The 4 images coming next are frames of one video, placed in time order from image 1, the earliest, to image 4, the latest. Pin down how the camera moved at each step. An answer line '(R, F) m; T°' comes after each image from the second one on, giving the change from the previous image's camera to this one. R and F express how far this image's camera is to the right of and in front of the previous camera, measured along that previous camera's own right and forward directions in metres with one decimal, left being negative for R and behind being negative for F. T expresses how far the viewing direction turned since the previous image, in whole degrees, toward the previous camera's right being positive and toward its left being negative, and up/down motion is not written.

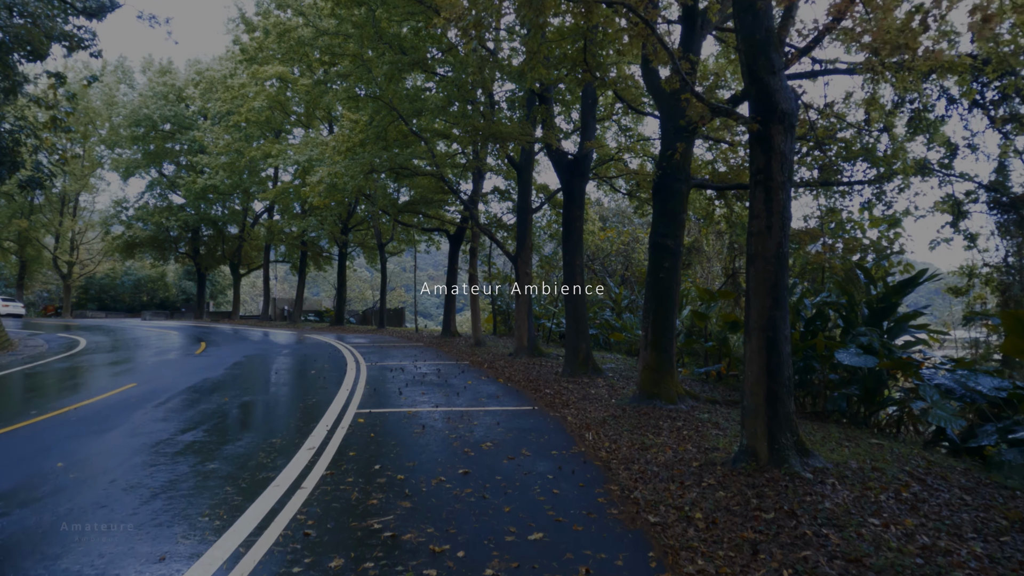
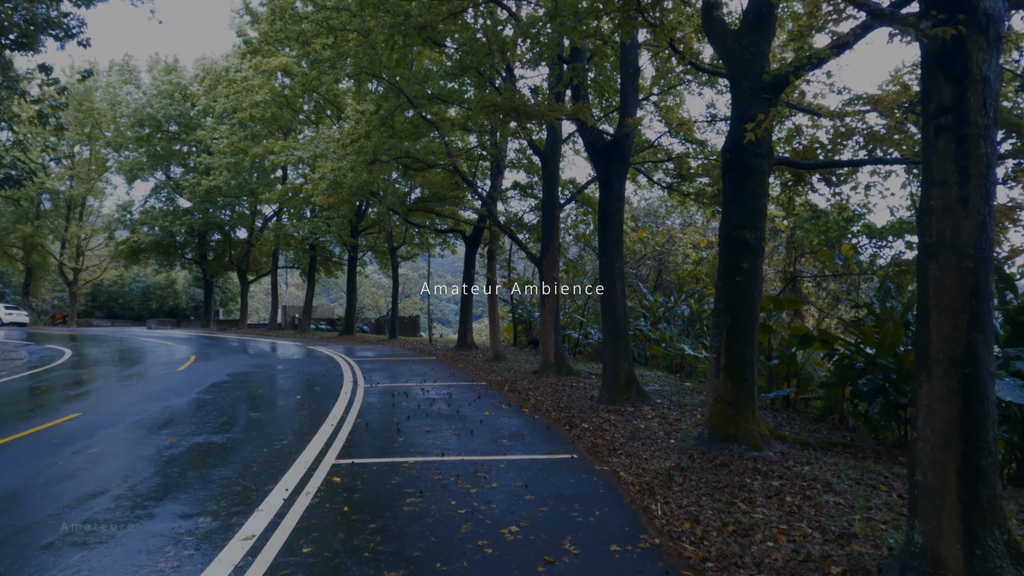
(-0.1, +2.0) m; -2°
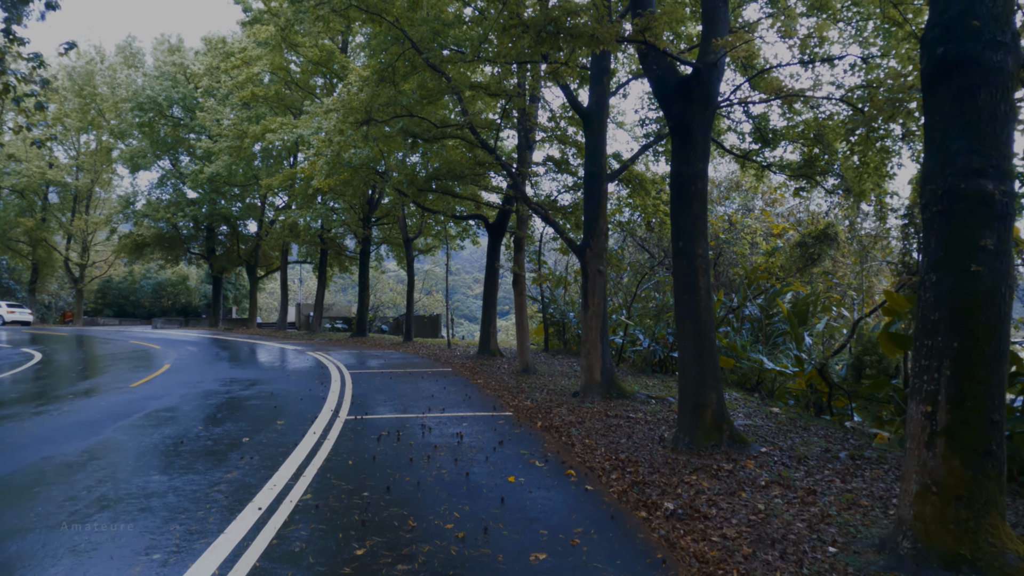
(-0.1, +2.9) m; -2°
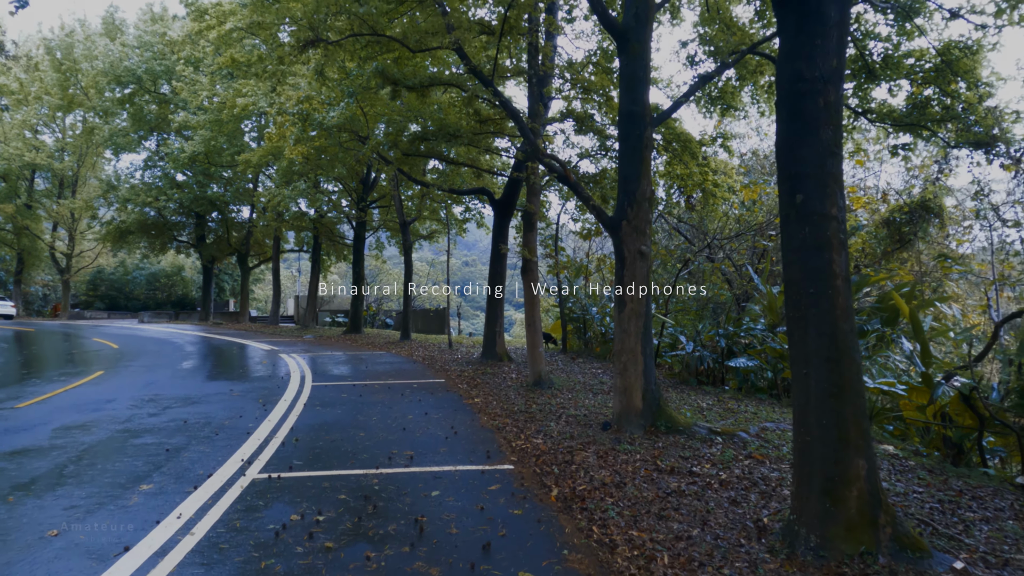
(+0.1, +2.8) m; -1°
